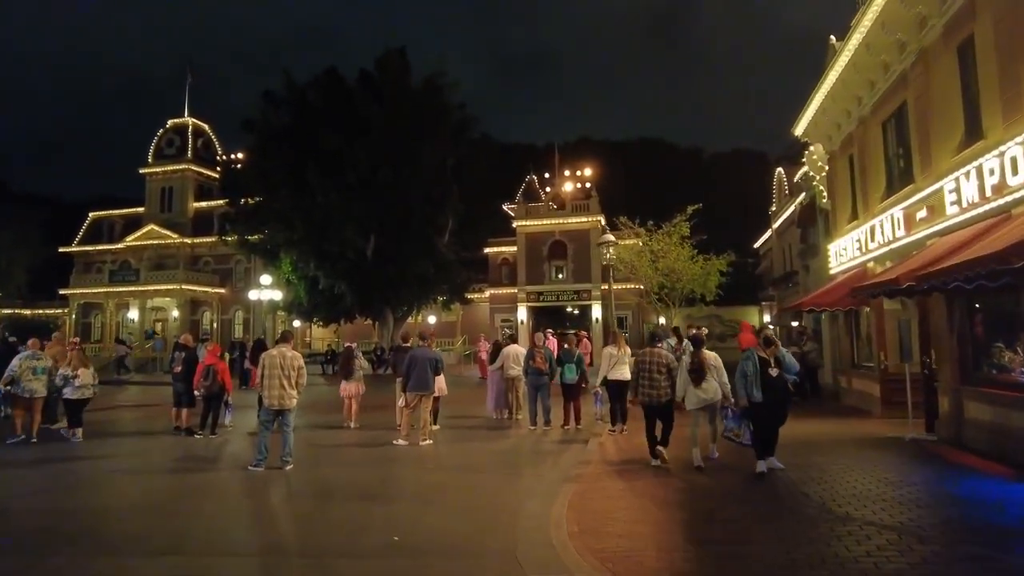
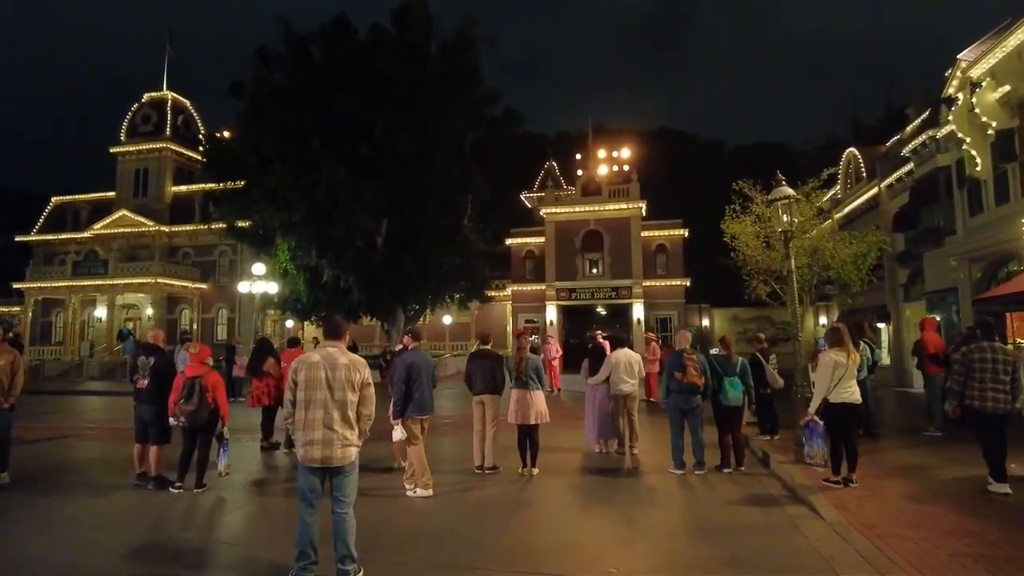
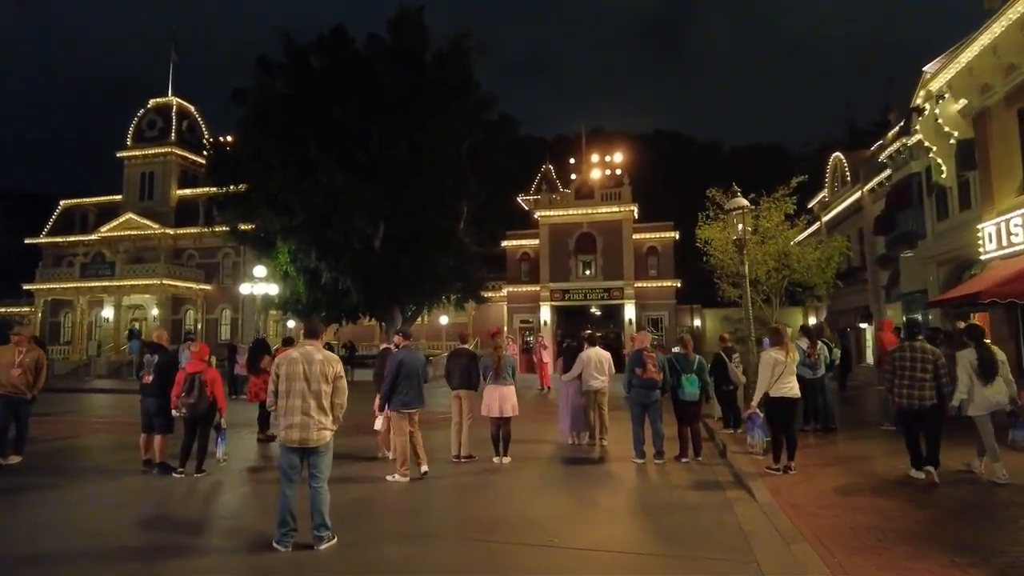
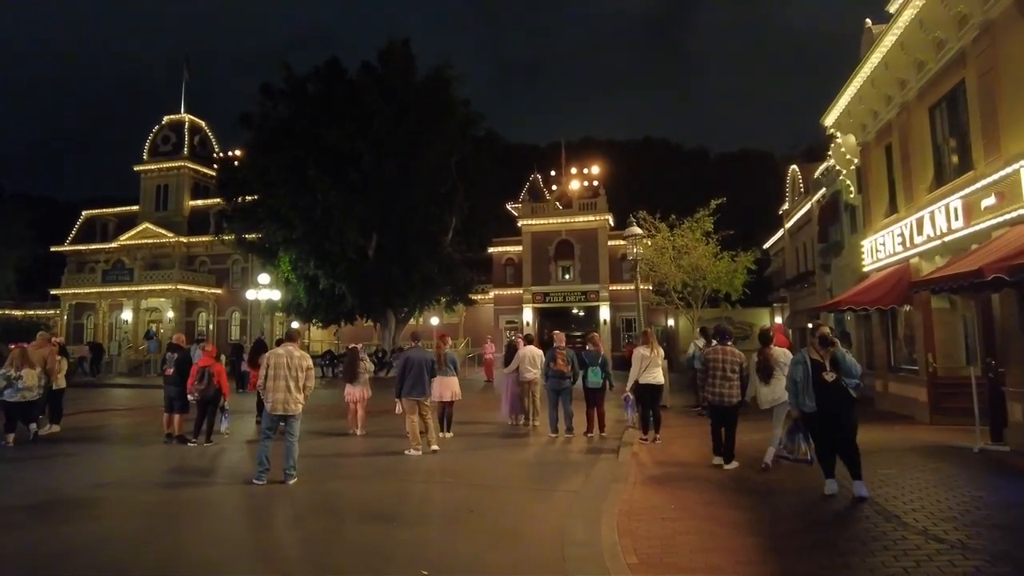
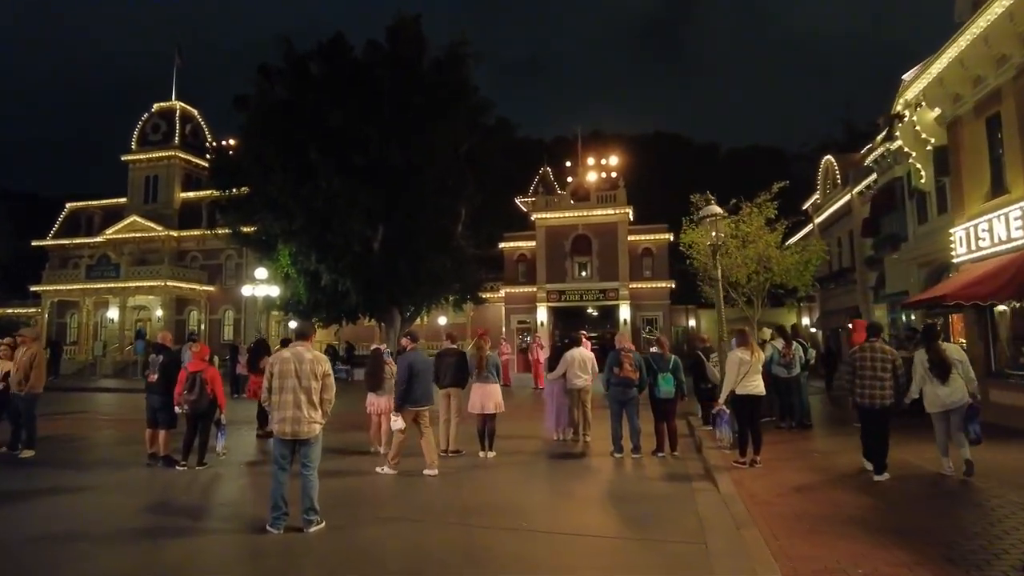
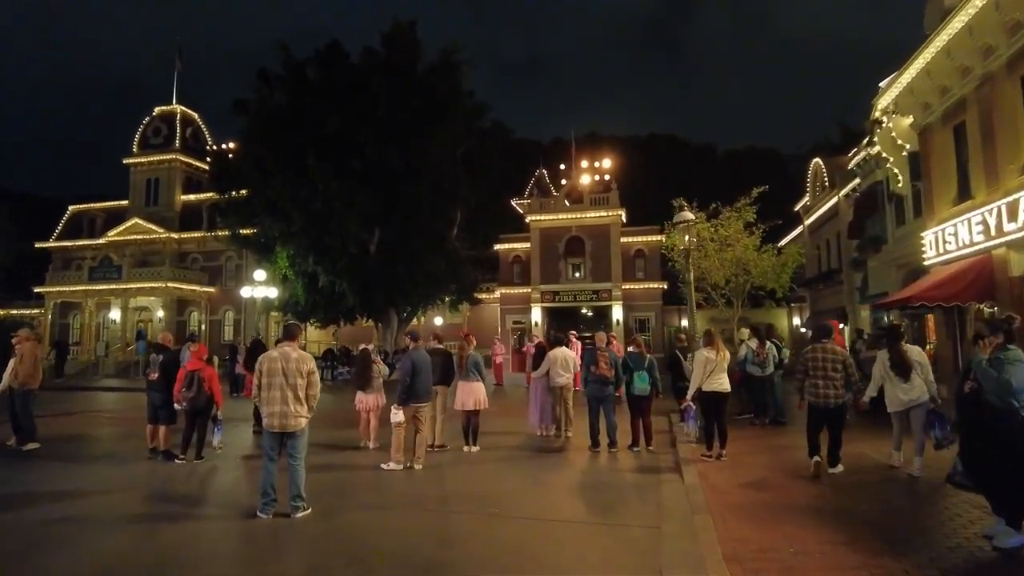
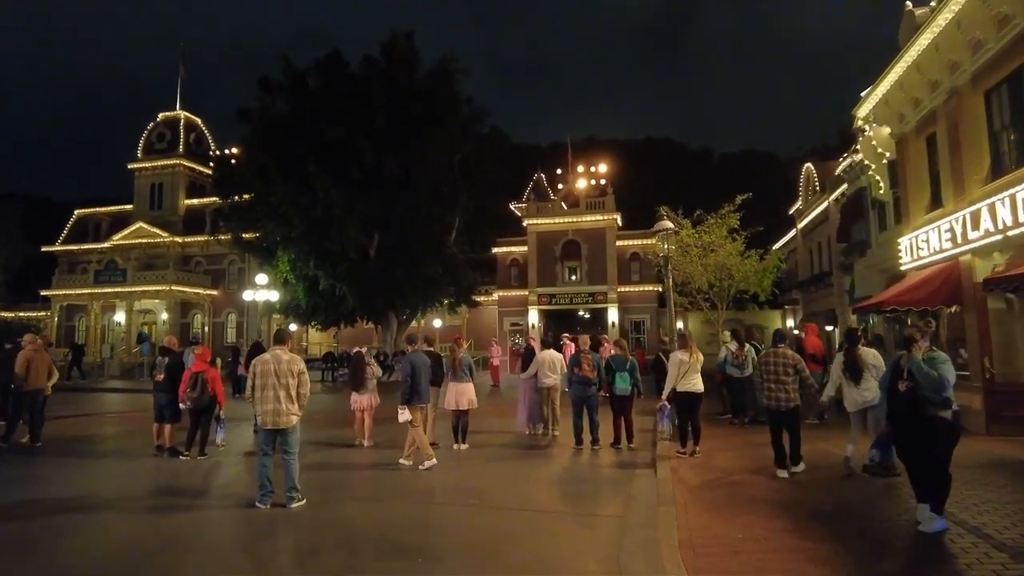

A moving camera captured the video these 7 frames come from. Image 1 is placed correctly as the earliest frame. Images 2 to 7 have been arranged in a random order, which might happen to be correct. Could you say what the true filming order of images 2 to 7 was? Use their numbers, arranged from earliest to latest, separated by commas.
4, 7, 6, 5, 3, 2
